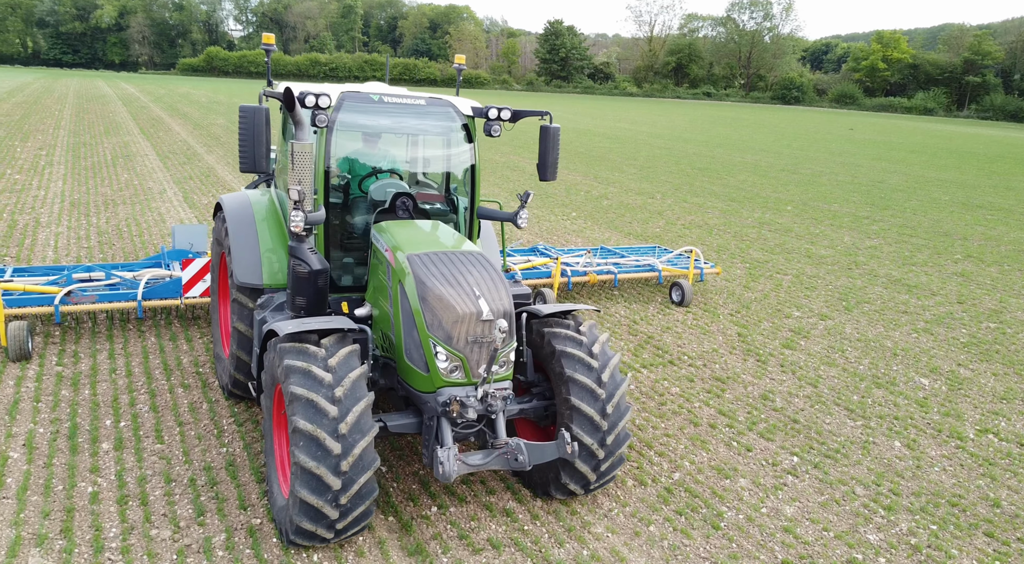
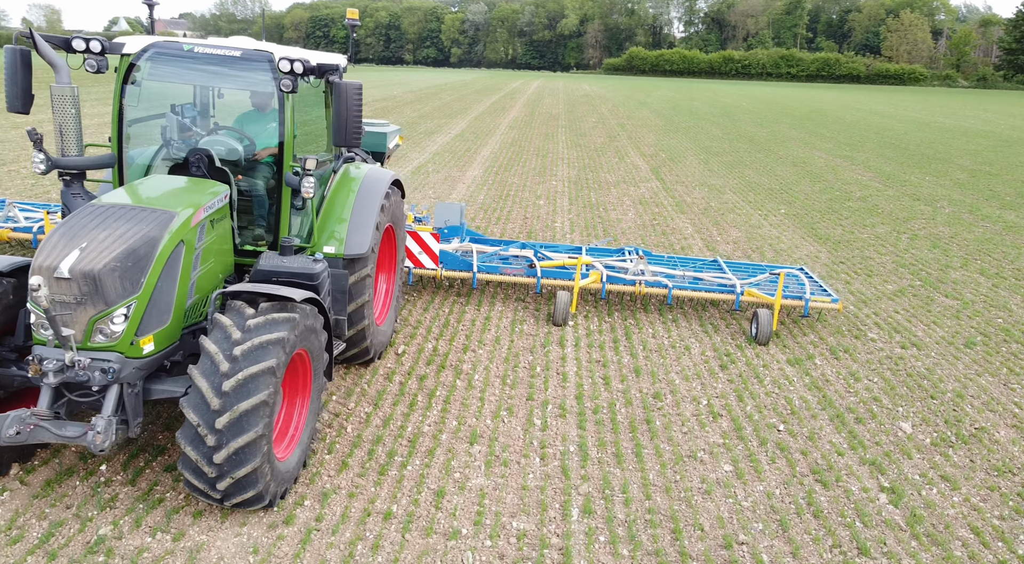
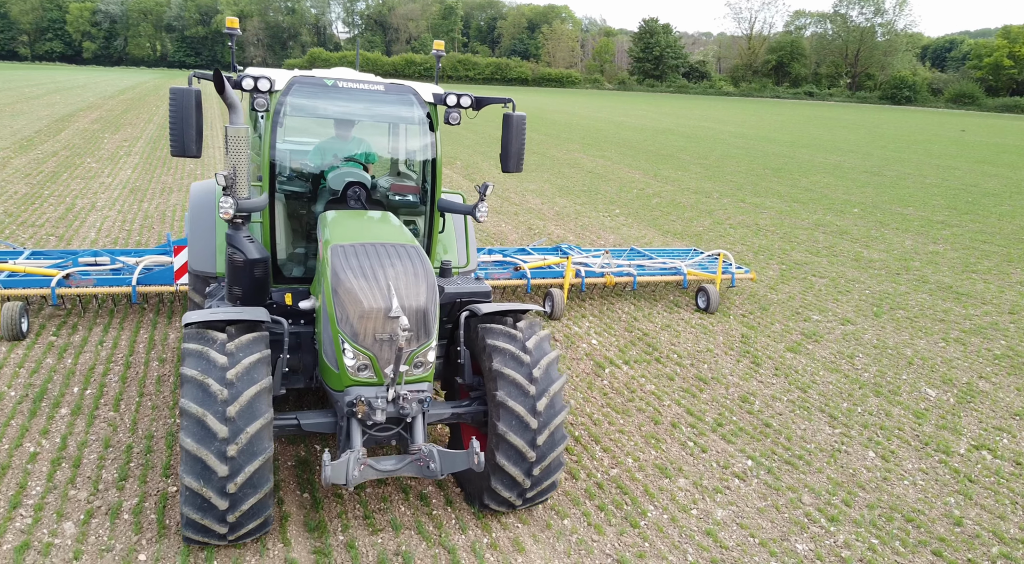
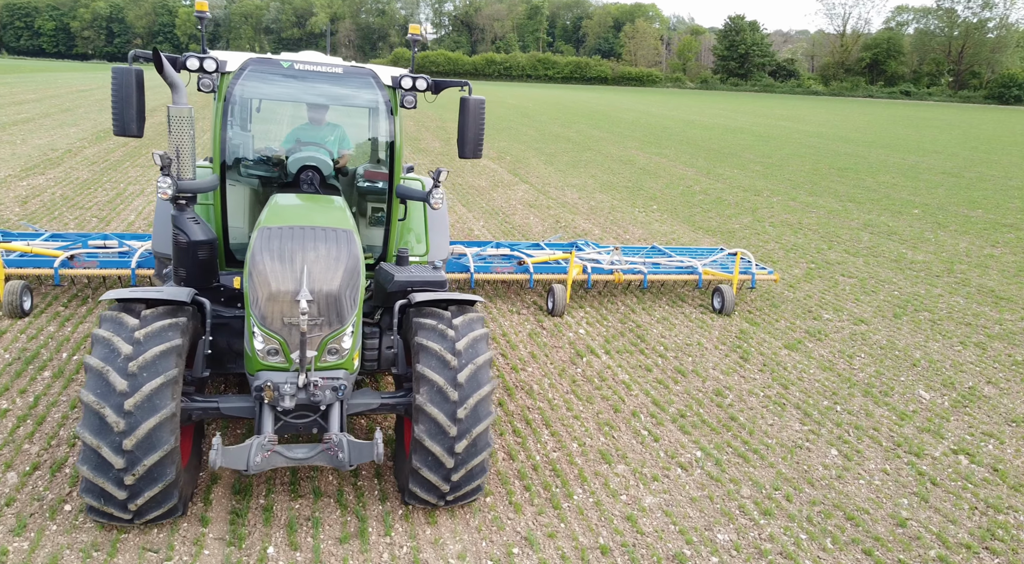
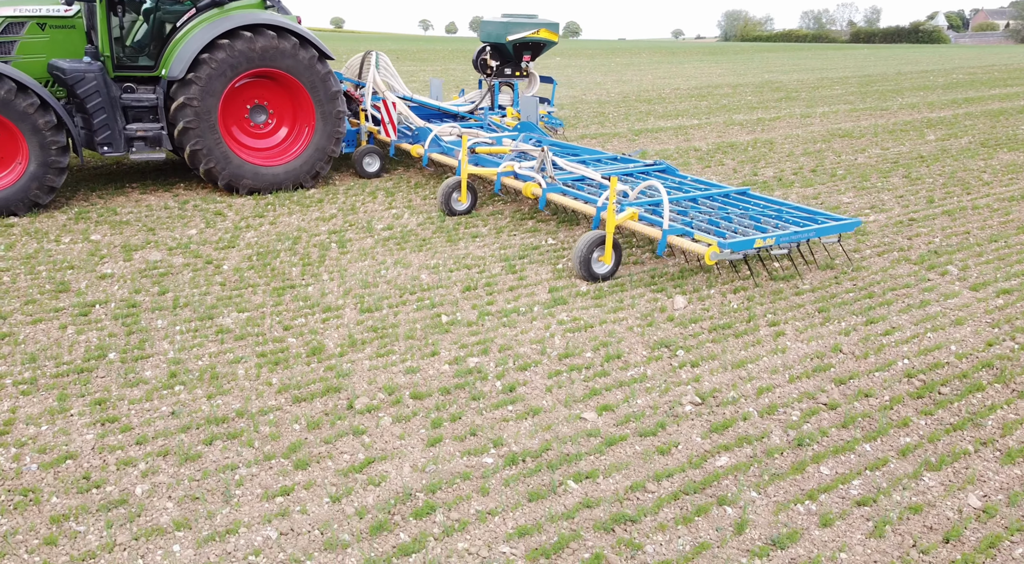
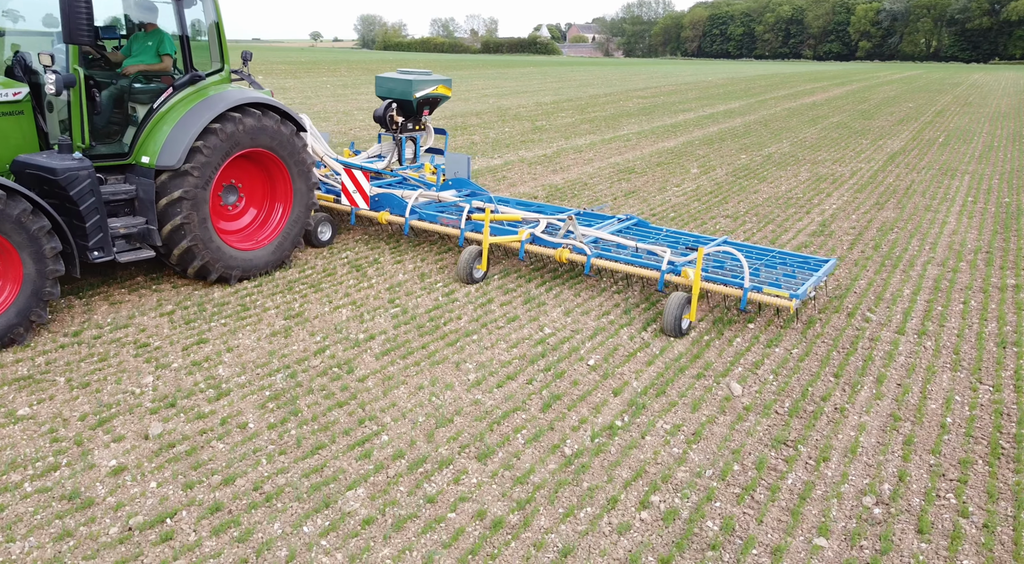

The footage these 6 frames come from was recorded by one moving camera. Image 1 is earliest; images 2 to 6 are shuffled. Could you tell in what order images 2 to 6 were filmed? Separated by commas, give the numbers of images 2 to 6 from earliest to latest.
3, 4, 2, 6, 5
